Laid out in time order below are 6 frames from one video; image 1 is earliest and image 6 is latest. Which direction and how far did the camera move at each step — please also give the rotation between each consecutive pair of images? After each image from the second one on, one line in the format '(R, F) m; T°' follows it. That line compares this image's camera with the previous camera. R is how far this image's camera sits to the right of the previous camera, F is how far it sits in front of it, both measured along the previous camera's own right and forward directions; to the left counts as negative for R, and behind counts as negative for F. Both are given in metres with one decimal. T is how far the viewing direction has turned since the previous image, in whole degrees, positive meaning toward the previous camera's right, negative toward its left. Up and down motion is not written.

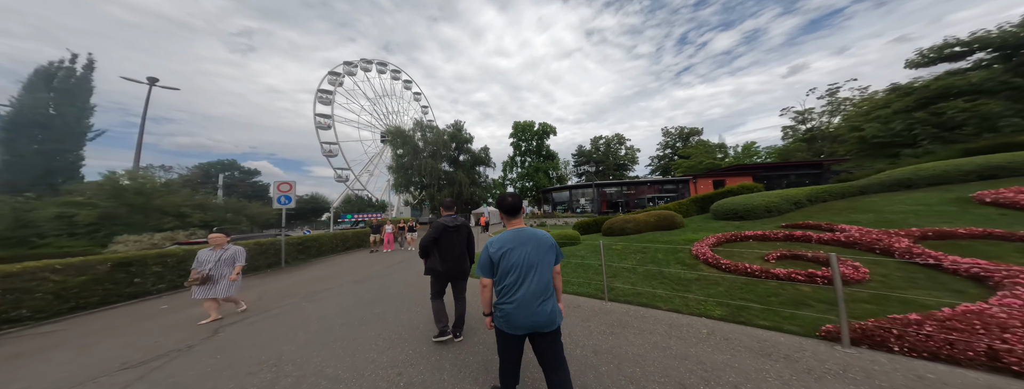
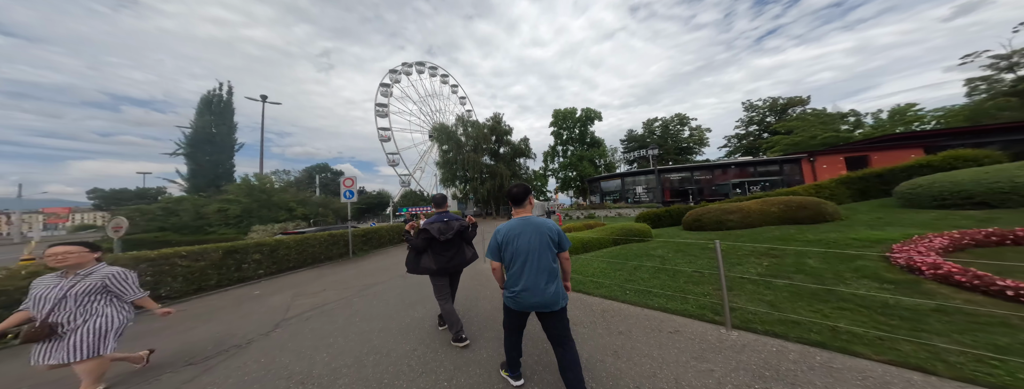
(-0.2, +1.0) m; -12°
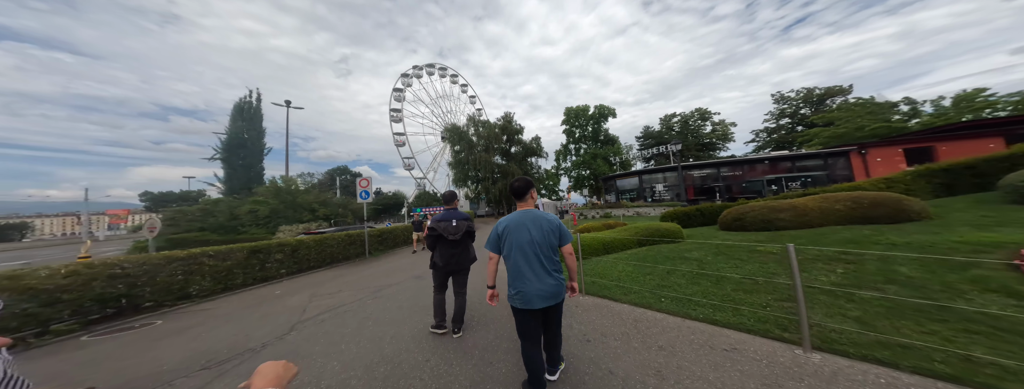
(-0.1, +0.3) m; -3°
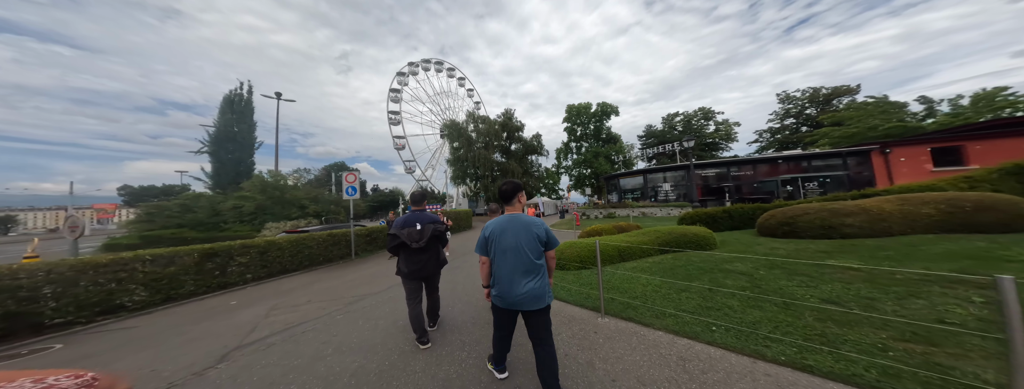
(-0.1, +0.9) m; 0°
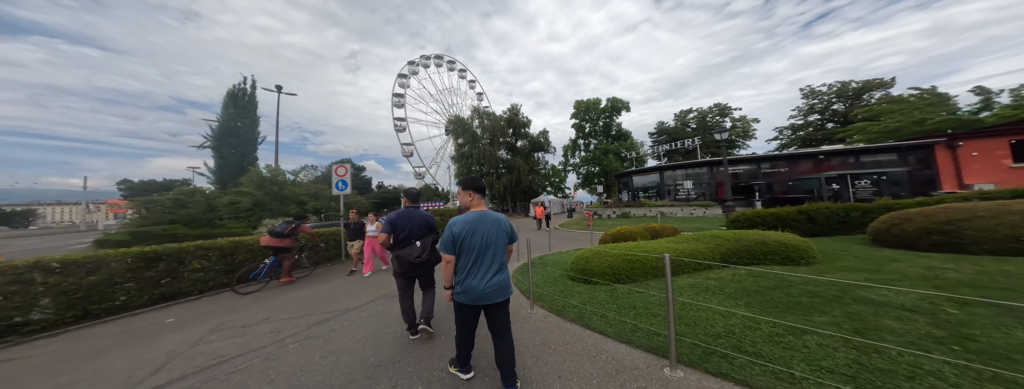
(-0.1, +1.3) m; -1°
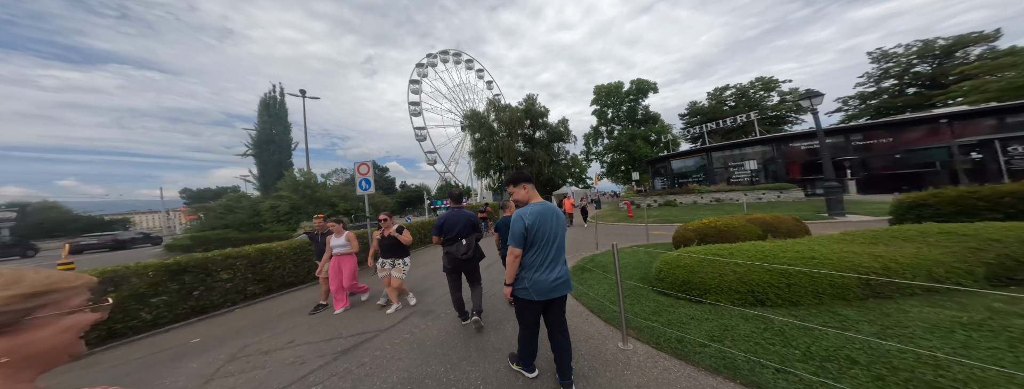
(-0.8, +1.2) m; -5°
